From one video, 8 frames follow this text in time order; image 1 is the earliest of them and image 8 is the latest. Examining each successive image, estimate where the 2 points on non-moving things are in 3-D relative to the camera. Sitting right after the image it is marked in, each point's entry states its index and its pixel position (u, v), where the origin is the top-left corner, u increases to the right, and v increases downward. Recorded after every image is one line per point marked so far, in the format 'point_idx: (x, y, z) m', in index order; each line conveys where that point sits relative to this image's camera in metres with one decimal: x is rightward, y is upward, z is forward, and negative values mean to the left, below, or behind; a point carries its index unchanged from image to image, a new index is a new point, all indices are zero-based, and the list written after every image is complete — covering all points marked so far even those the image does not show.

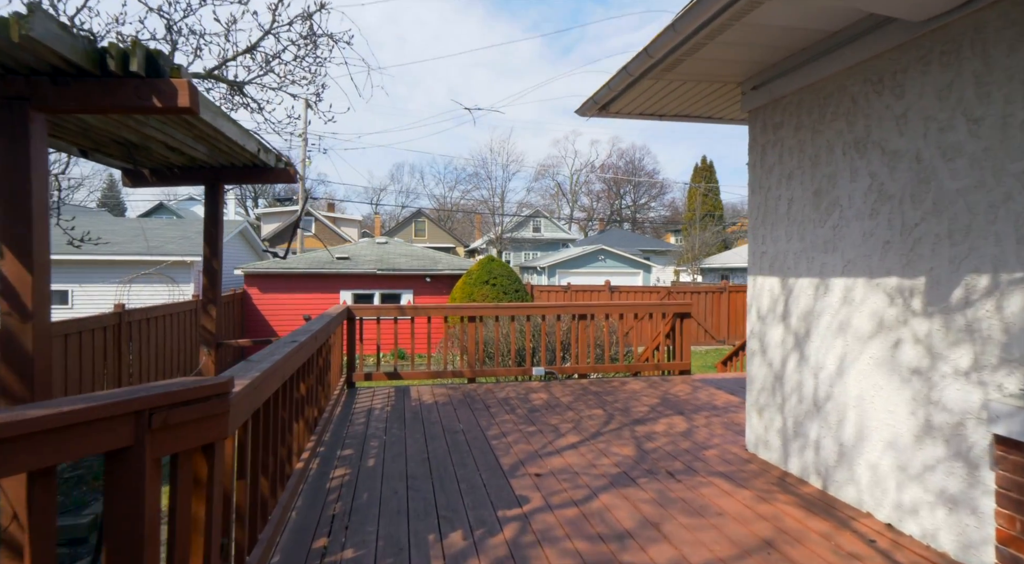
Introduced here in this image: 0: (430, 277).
0: (-1.9, +0.1, +13.2) m
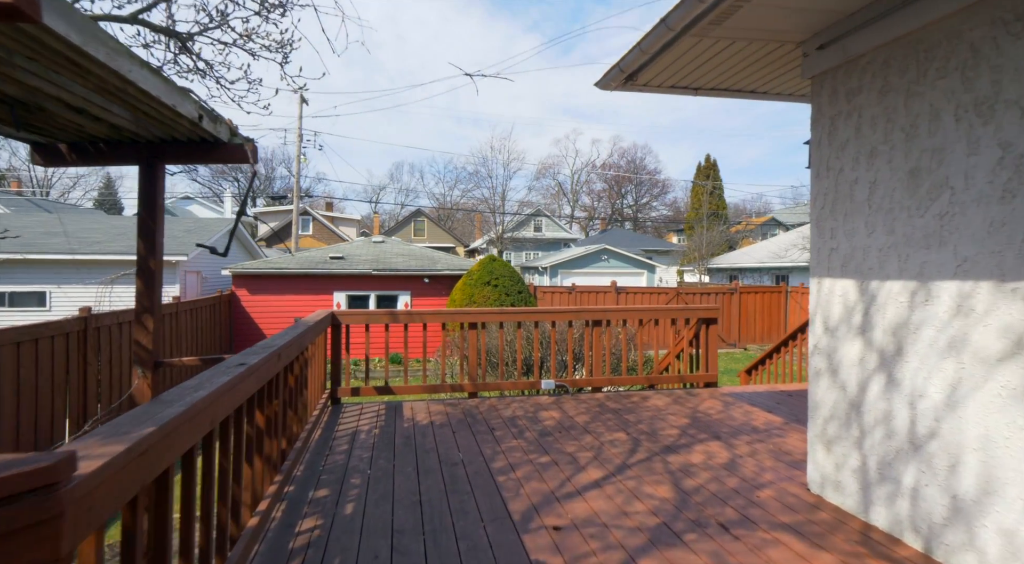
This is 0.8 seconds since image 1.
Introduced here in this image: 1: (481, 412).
0: (-1.8, +0.1, +12.6) m
1: (-0.2, -0.9, +4.0) m
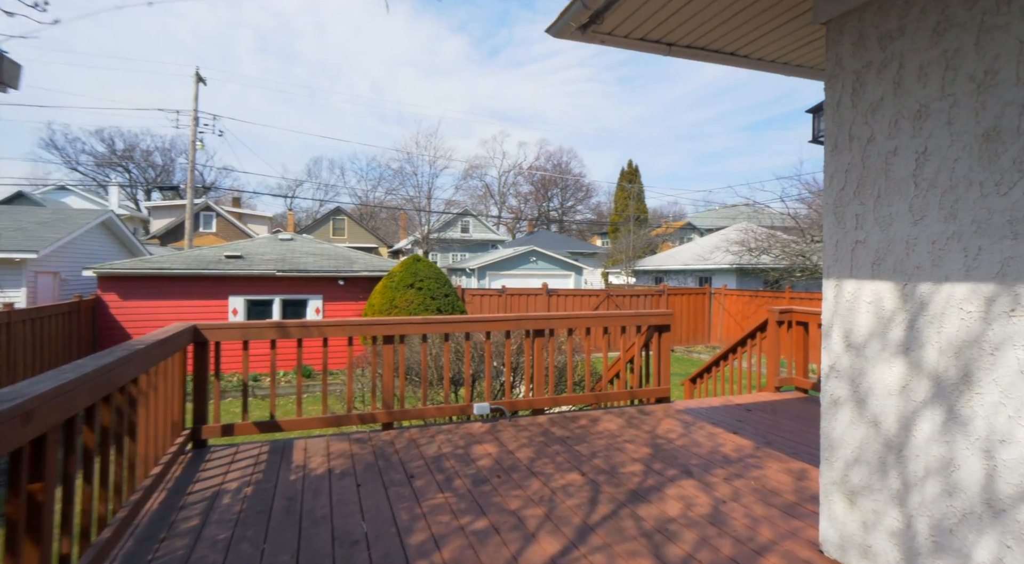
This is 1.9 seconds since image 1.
0: (-3.3, 0.0, +11.5) m
1: (-0.6, -0.9, +3.1) m
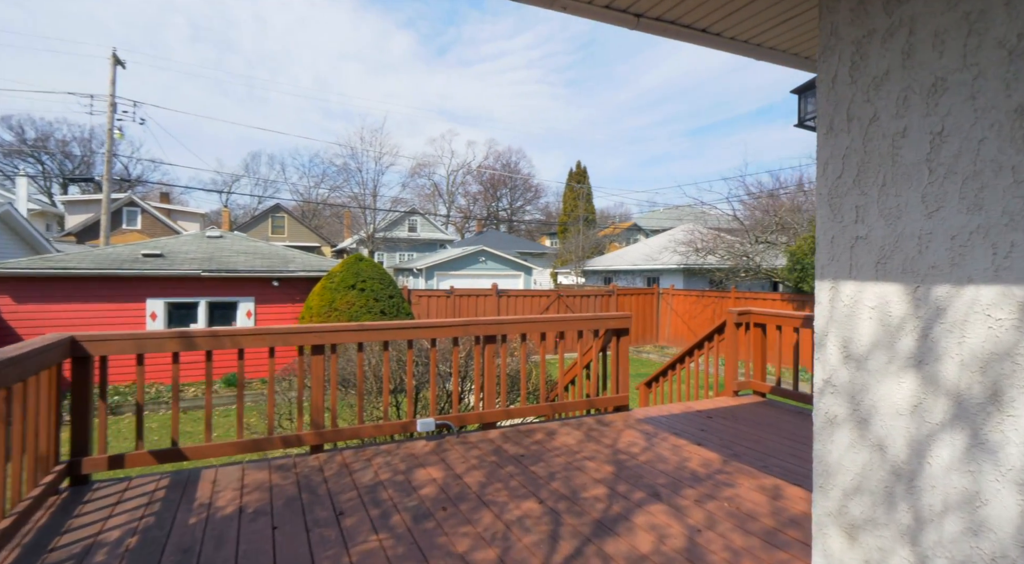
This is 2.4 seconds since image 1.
0: (-4.3, 0.0, +10.8) m
1: (-0.9, -0.9, +2.7) m
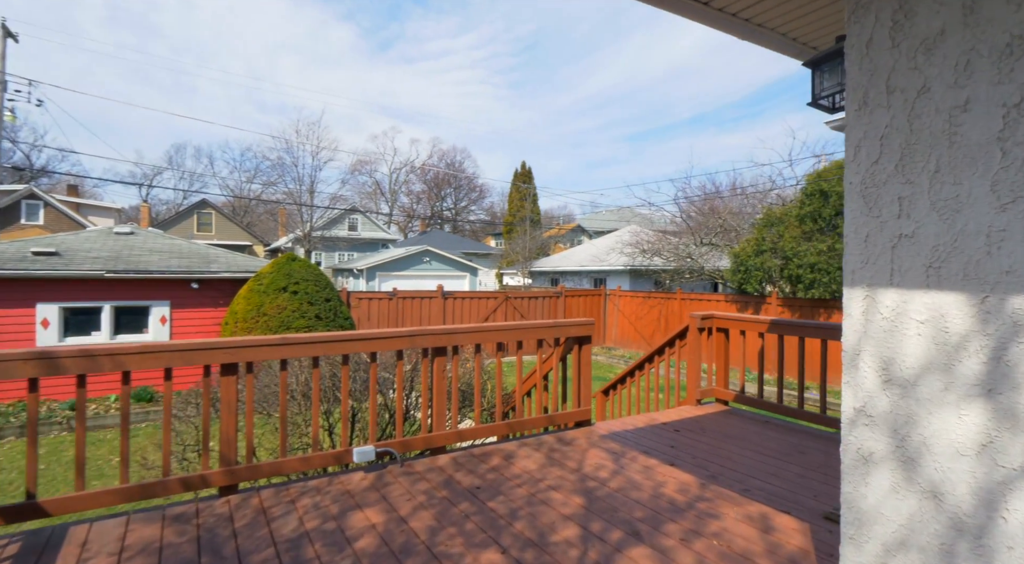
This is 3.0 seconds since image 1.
0: (-5.2, 0.0, +9.9) m
1: (-1.0, -0.9, +2.2) m
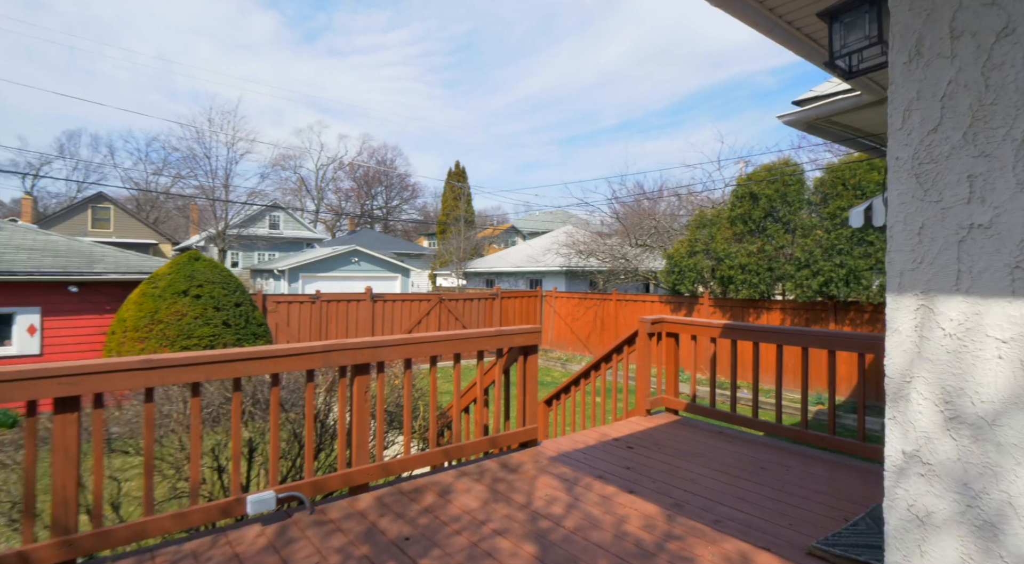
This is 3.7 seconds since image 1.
0: (-6.2, 0.0, +8.8) m
1: (-1.2, -0.9, +1.6) m
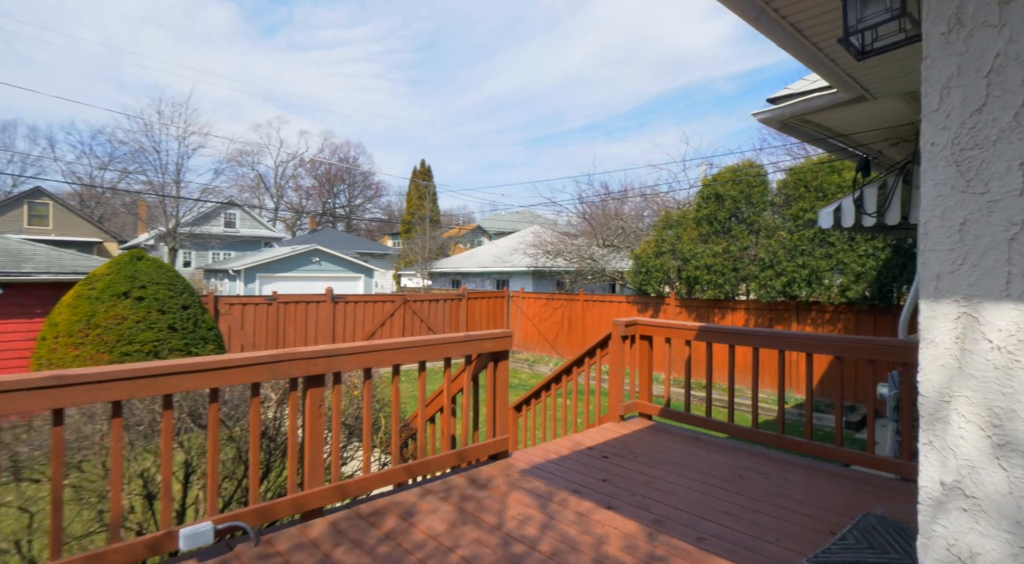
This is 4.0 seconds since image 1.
0: (-6.7, 0.0, +8.2) m
1: (-1.2, -0.9, +1.3) m
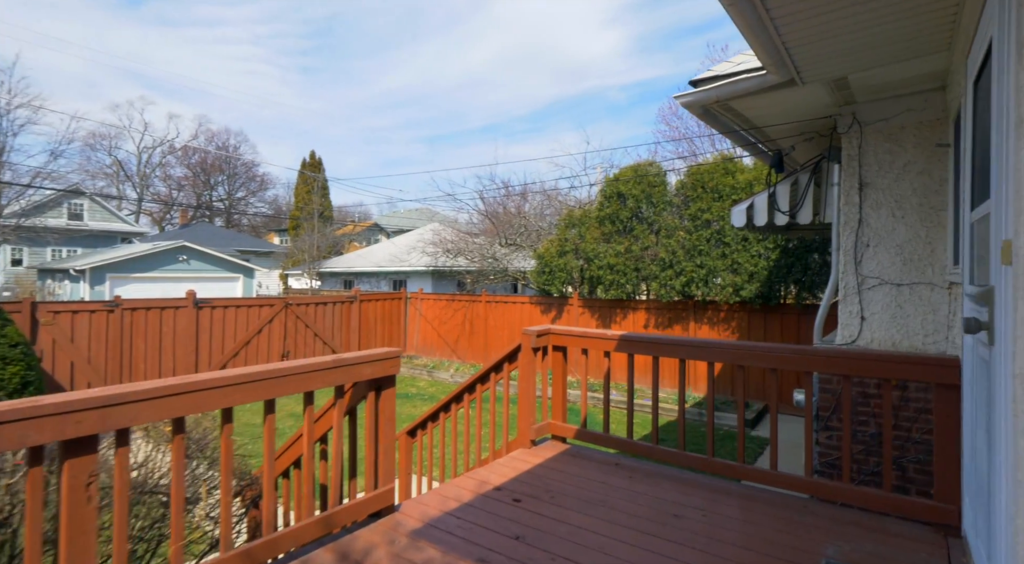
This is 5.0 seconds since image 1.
0: (-7.9, -0.1, +6.3) m
1: (-1.4, -1.0, +0.4) m
